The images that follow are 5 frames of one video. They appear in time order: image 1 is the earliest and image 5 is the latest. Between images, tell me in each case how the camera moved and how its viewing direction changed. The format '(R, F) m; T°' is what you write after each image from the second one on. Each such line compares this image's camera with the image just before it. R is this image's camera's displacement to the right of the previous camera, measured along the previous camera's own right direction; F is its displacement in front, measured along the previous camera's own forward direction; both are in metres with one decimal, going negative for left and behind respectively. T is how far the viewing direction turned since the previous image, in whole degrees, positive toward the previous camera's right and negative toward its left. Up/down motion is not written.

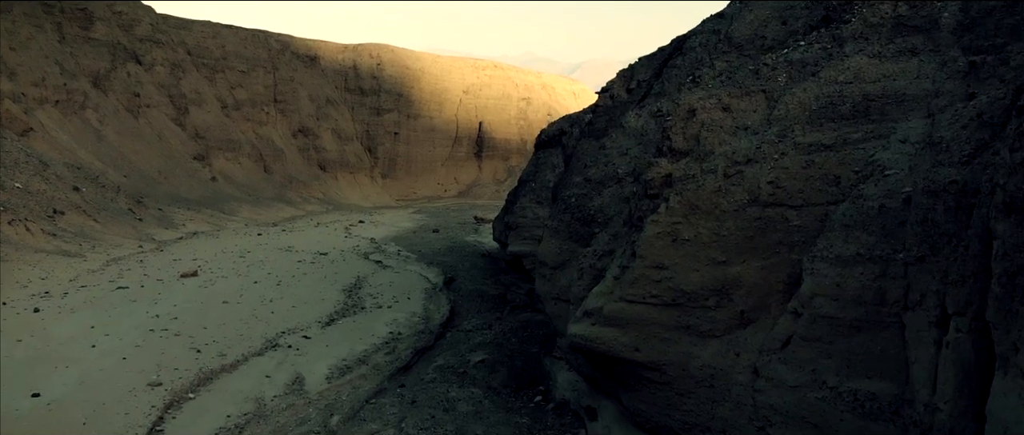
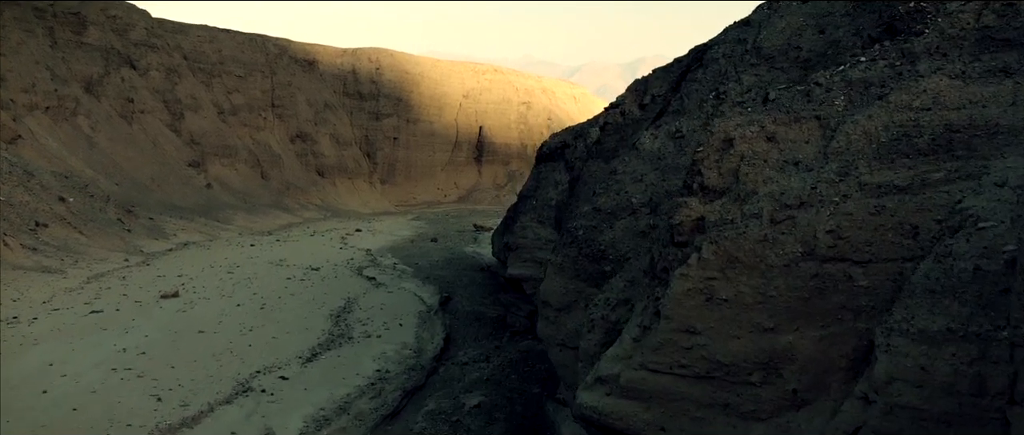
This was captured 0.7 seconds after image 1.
(0.0, +0.6) m; 0°
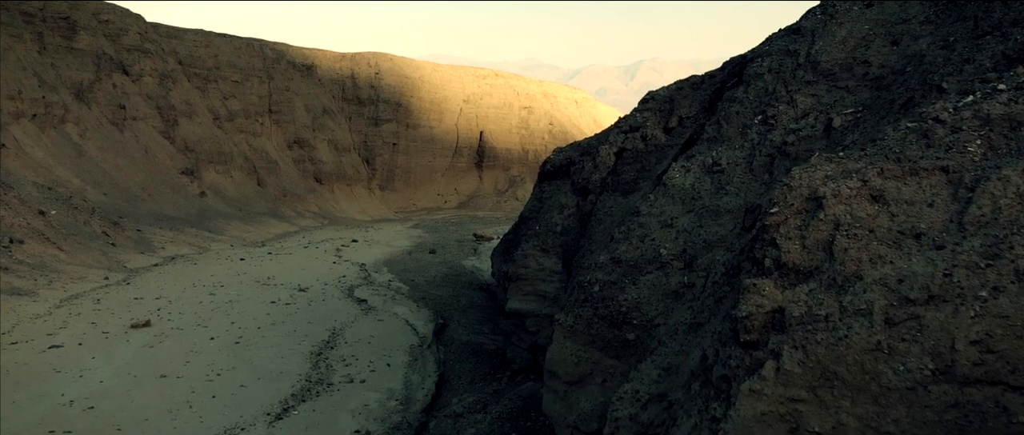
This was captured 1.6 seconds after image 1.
(0.0, +0.8) m; 0°
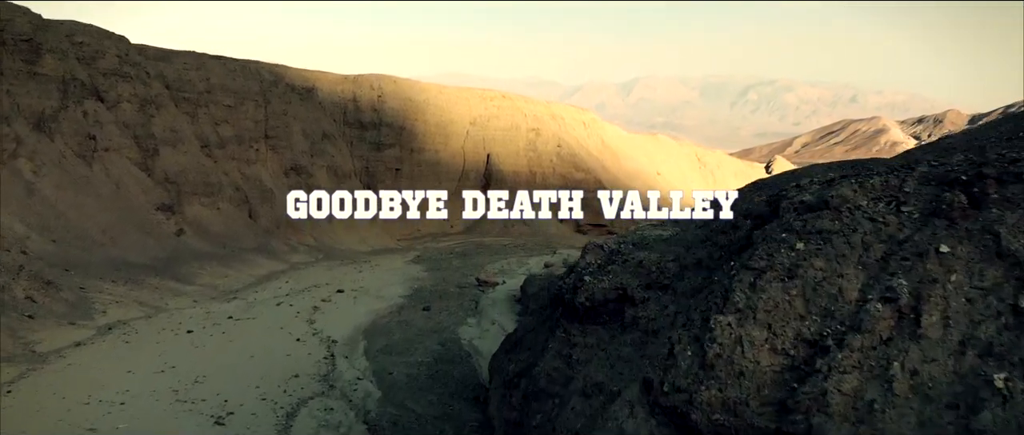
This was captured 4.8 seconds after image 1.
(0.0, +3.9) m; -1°
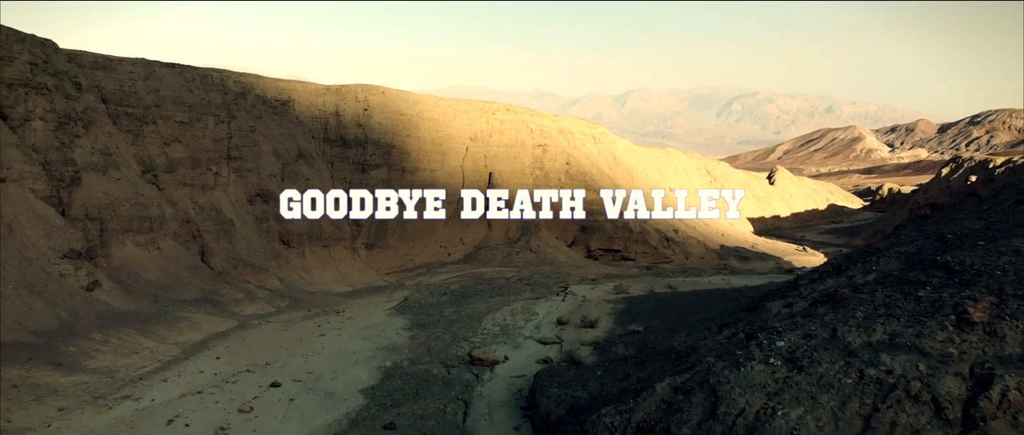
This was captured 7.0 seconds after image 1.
(-0.1, +7.0) m; 0°
